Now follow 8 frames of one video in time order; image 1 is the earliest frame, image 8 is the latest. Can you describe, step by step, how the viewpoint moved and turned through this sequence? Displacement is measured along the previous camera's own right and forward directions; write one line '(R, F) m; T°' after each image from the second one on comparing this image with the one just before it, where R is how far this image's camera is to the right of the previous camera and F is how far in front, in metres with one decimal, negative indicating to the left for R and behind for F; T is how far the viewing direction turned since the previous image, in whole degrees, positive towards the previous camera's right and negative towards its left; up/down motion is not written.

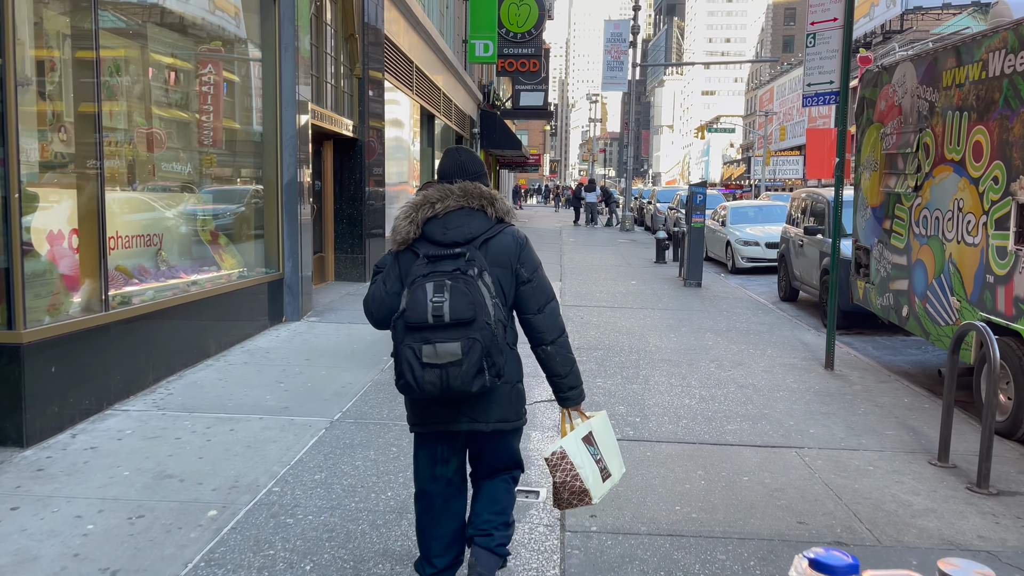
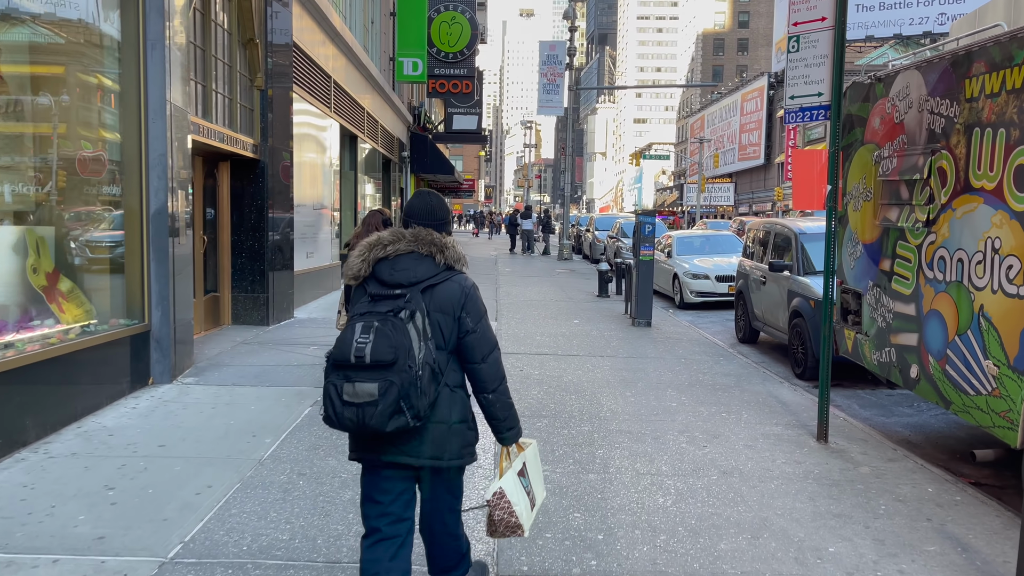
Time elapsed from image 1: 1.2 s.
(+0.1, +1.5) m; +5°
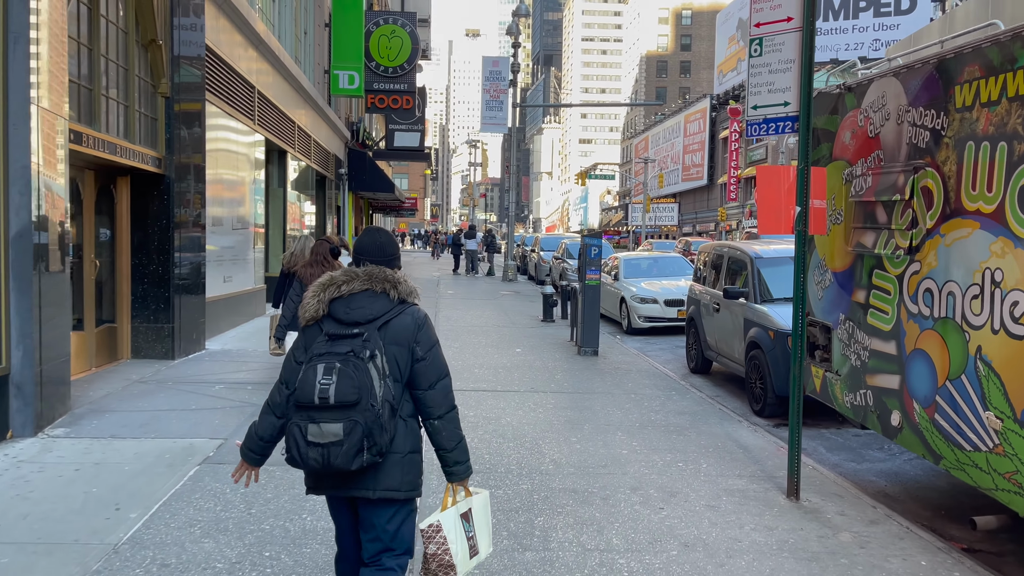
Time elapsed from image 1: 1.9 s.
(+0.1, +0.9) m; +4°
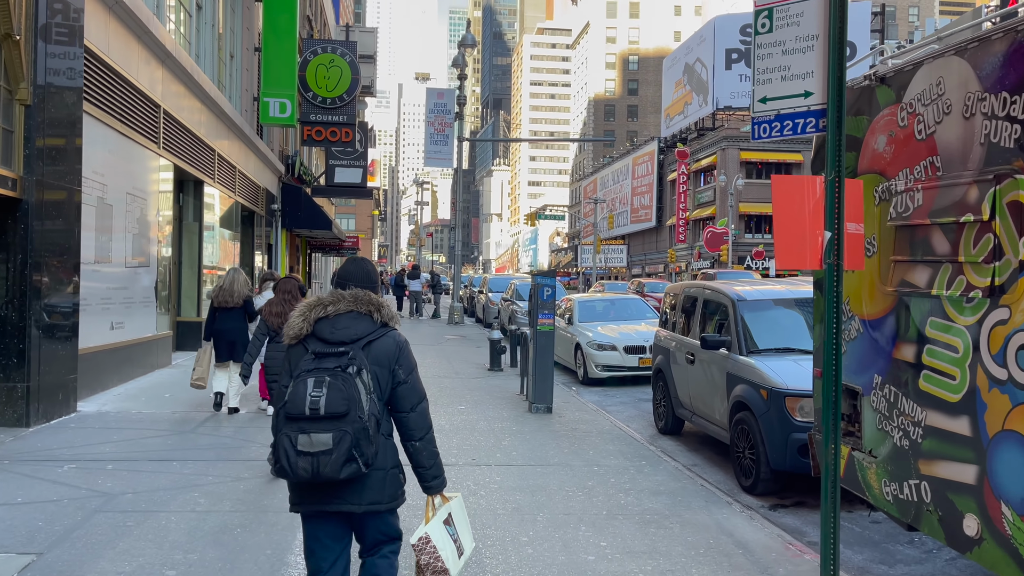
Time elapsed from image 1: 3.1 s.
(+0.1, +1.6) m; +4°
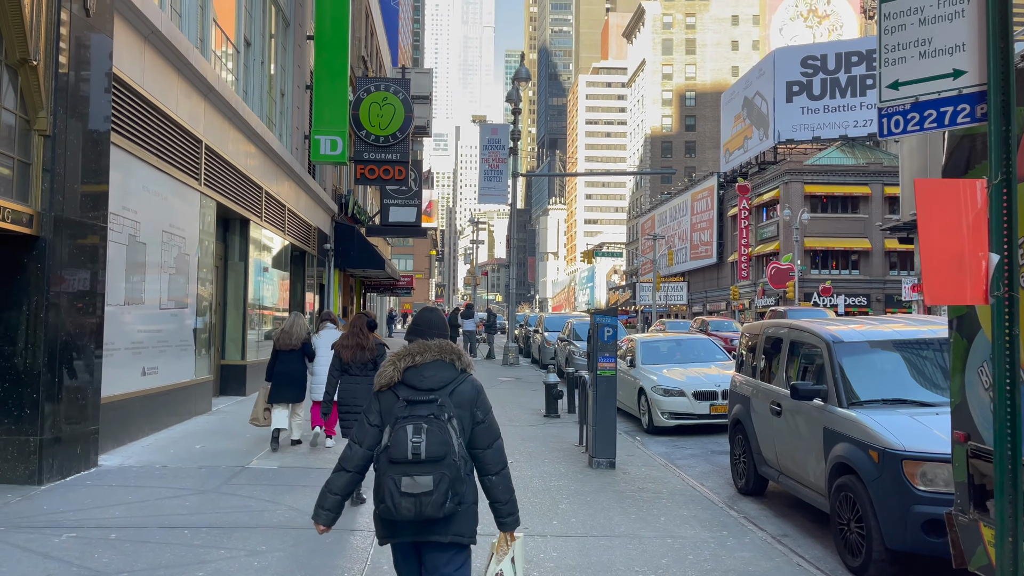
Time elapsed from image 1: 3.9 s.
(0.0, +0.9) m; -4°
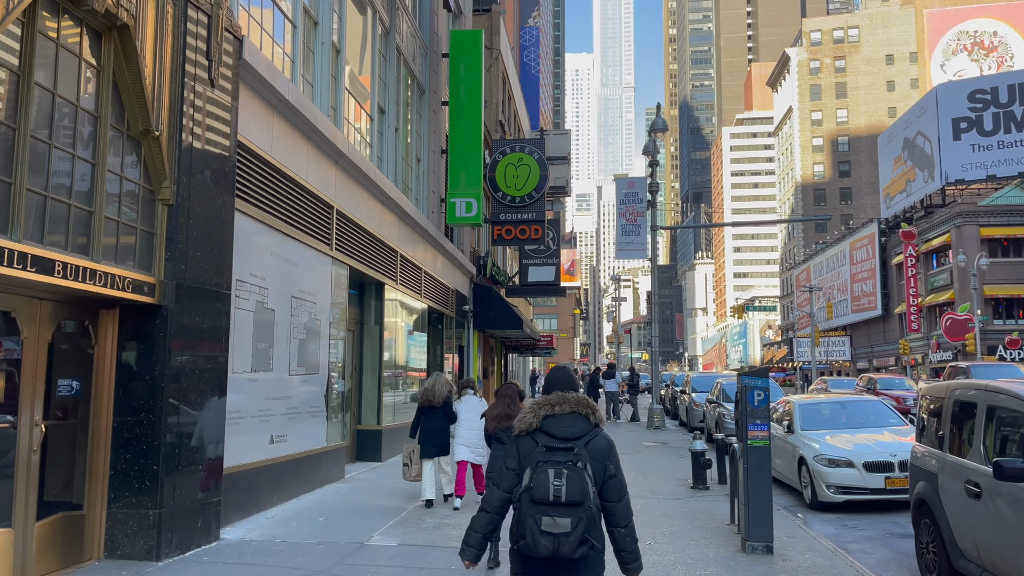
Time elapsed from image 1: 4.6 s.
(+0.1, +0.7) m; -10°
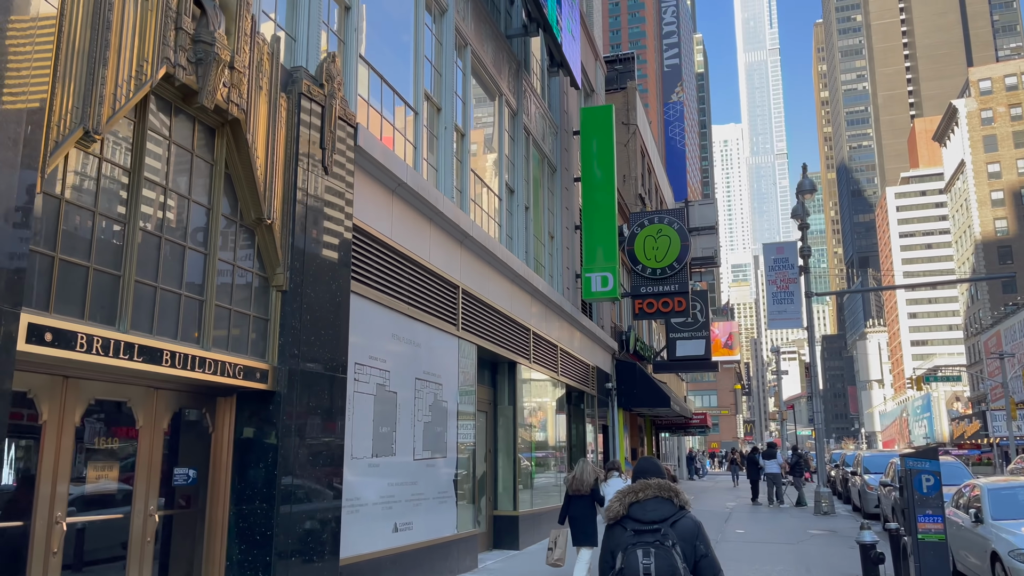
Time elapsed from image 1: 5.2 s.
(+0.3, +0.5) m; -11°
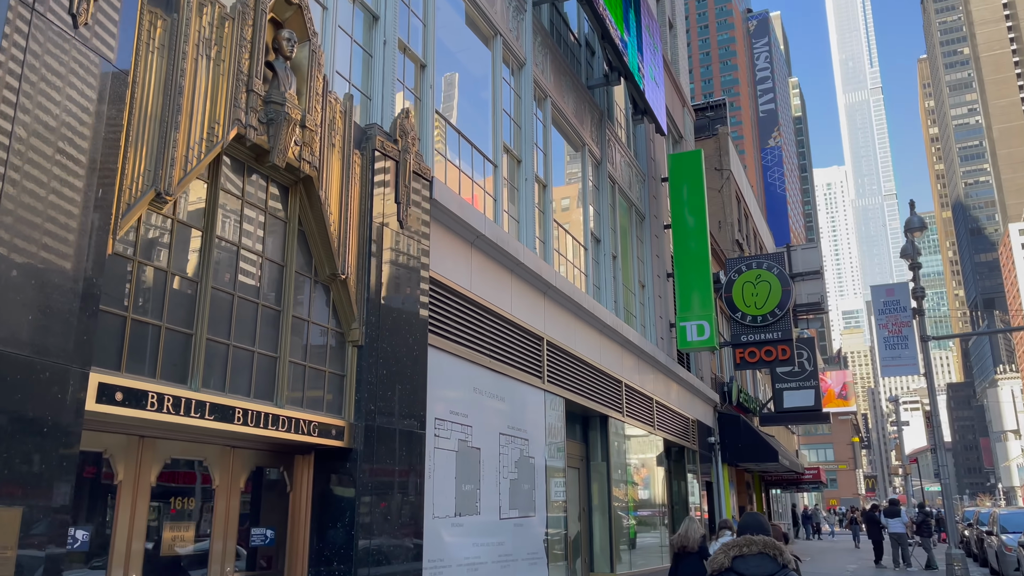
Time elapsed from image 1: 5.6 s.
(+0.2, +0.3) m; -7°
